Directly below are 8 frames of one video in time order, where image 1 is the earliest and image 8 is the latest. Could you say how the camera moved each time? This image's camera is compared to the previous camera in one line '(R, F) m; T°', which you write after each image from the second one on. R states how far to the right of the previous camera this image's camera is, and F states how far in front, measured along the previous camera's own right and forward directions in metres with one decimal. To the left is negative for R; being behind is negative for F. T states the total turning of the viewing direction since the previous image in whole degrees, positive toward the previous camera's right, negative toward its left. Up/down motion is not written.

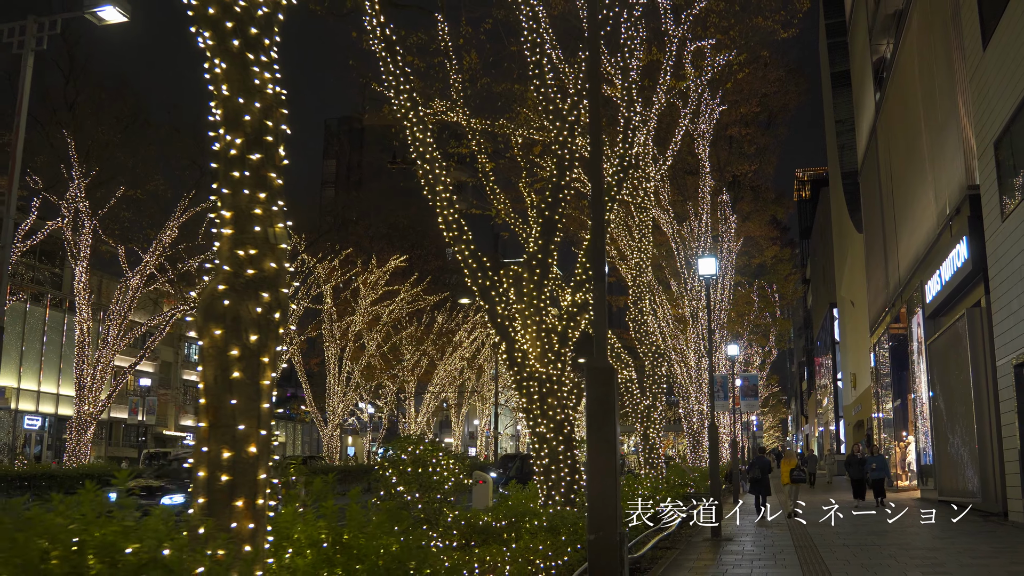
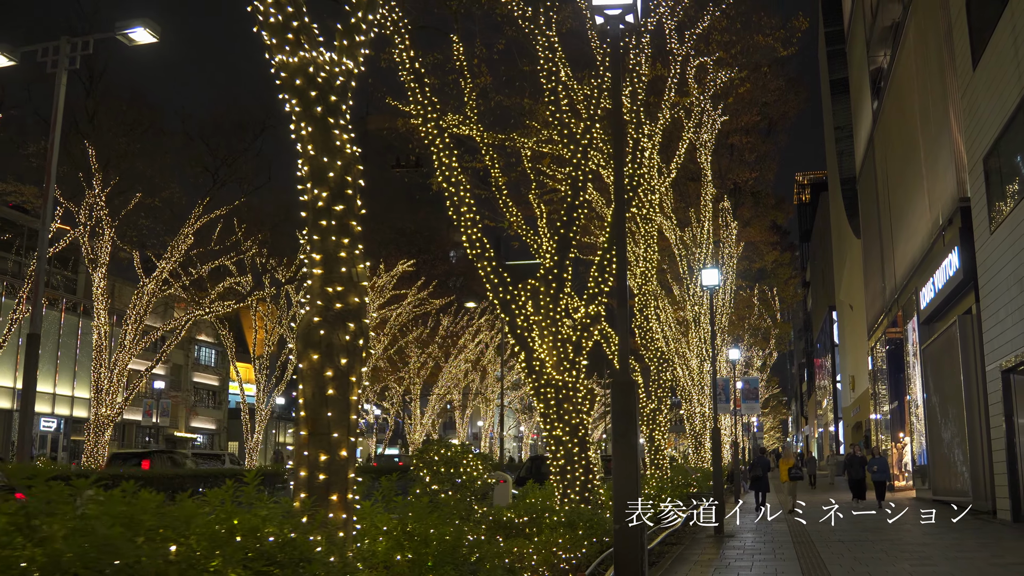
(-0.2, -0.8) m; 0°
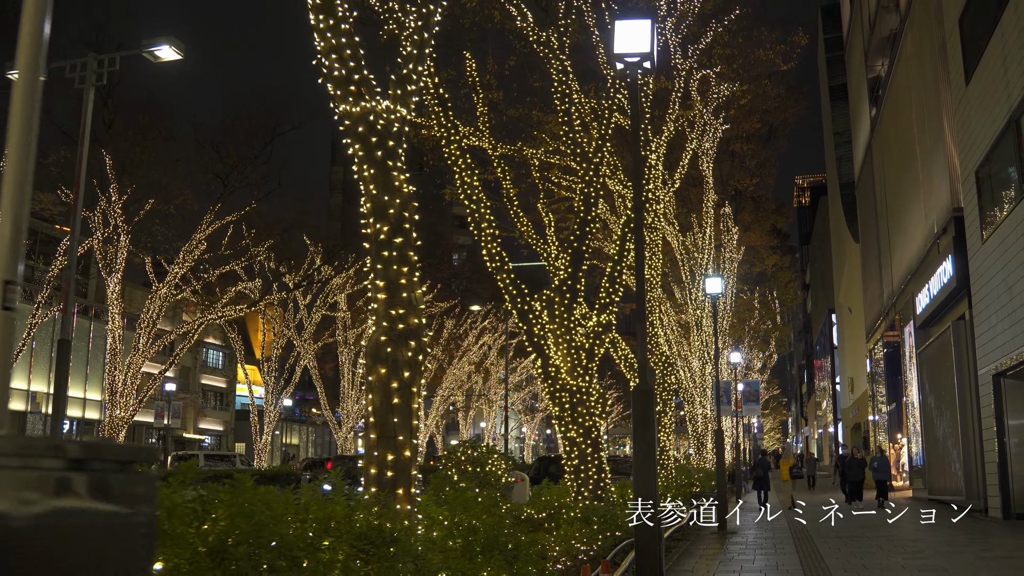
(-0.2, -0.7) m; 0°
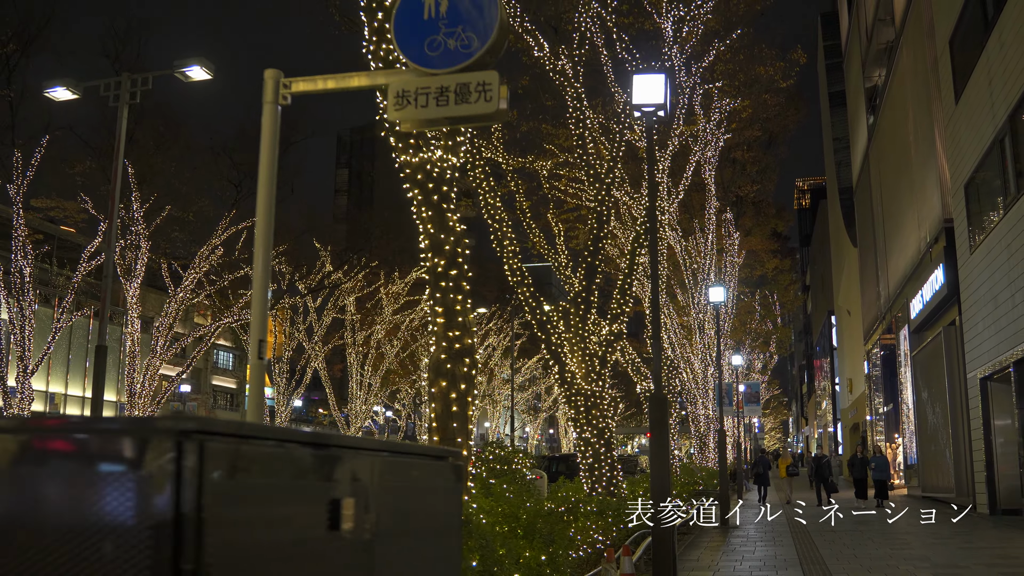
(-0.2, -1.0) m; 0°
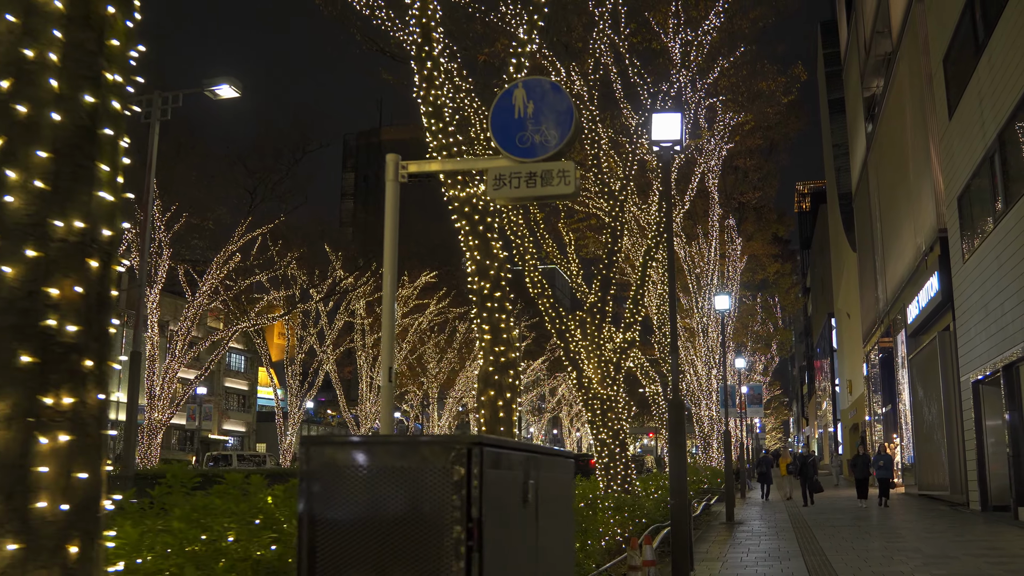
(-0.3, -0.9) m; 0°
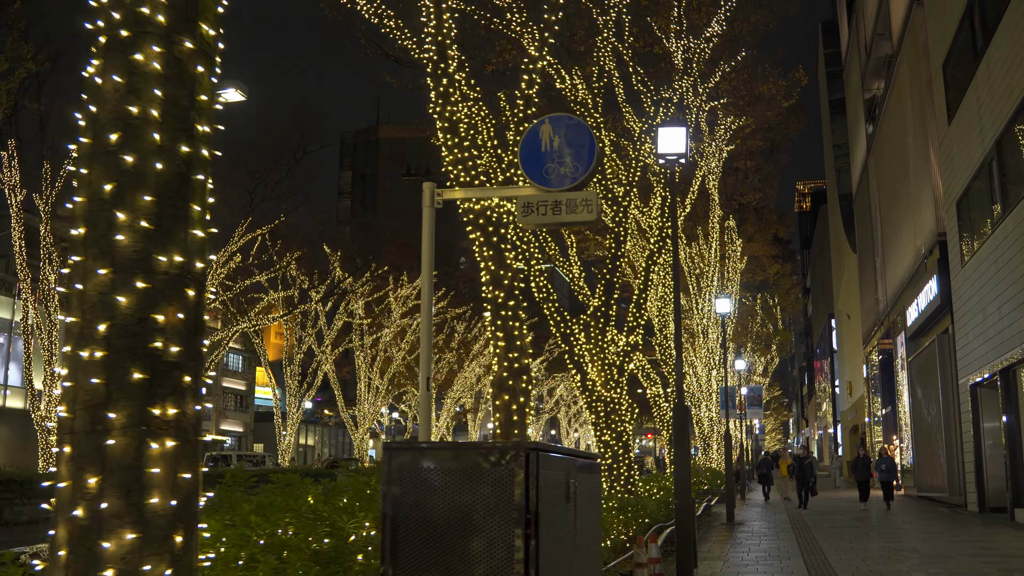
(-0.1, -0.2) m; 0°
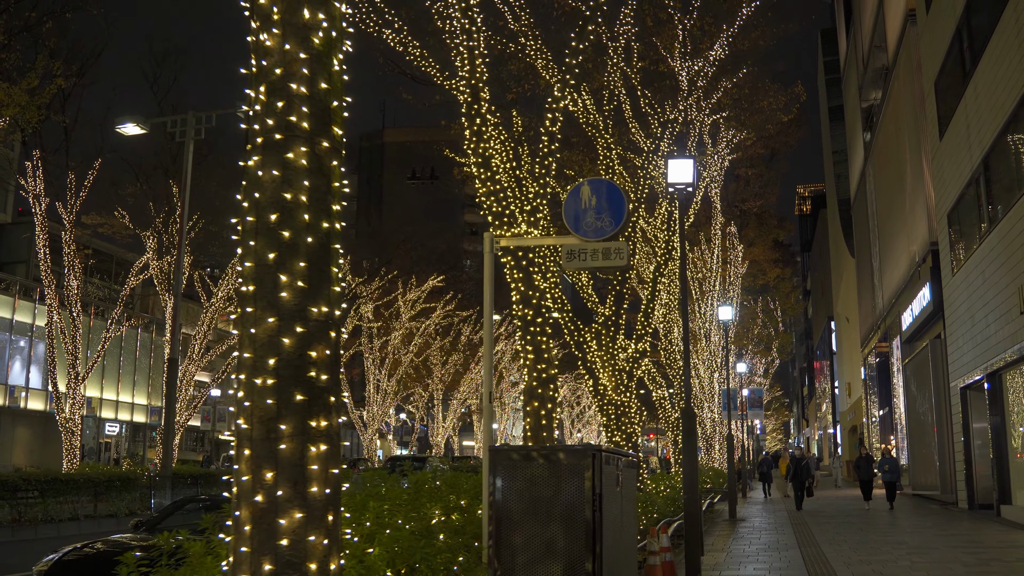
(-0.2, -1.0) m; 0°
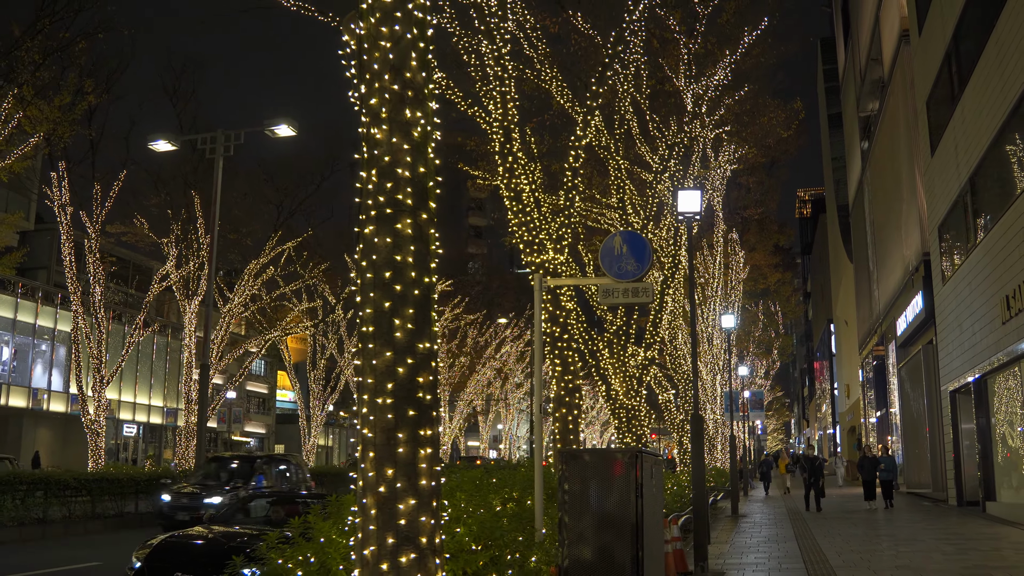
(-0.3, -1.1) m; 0°
